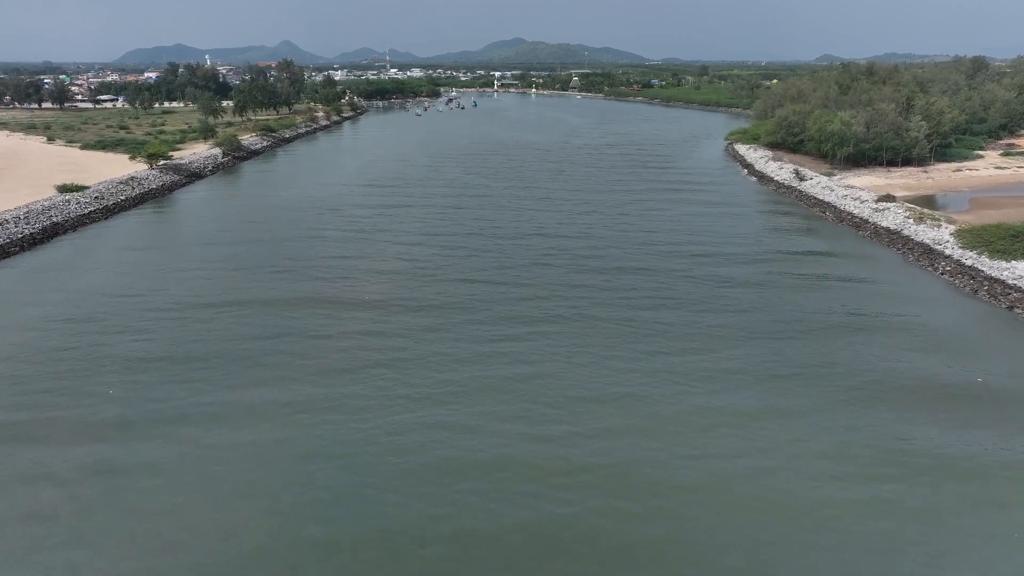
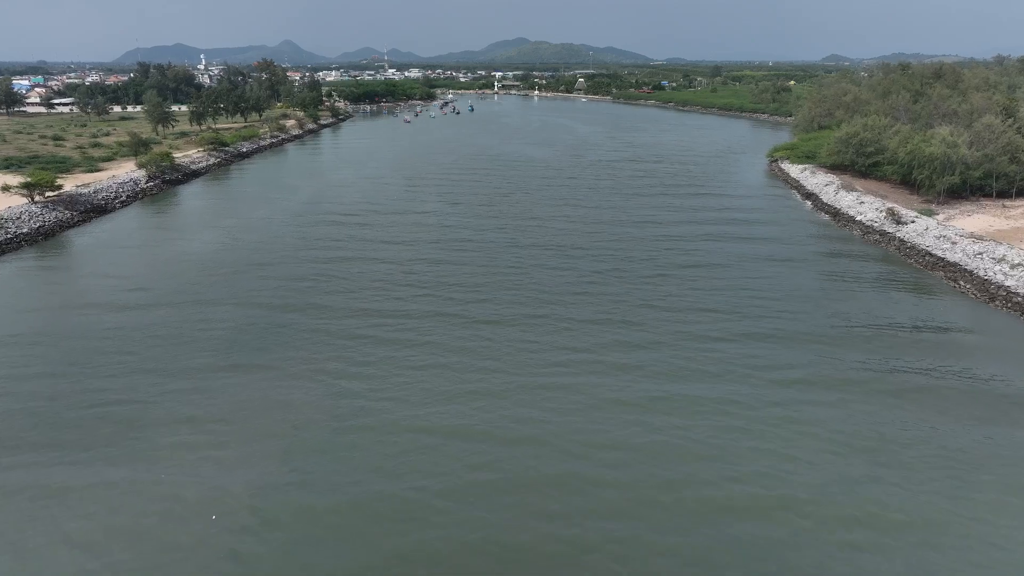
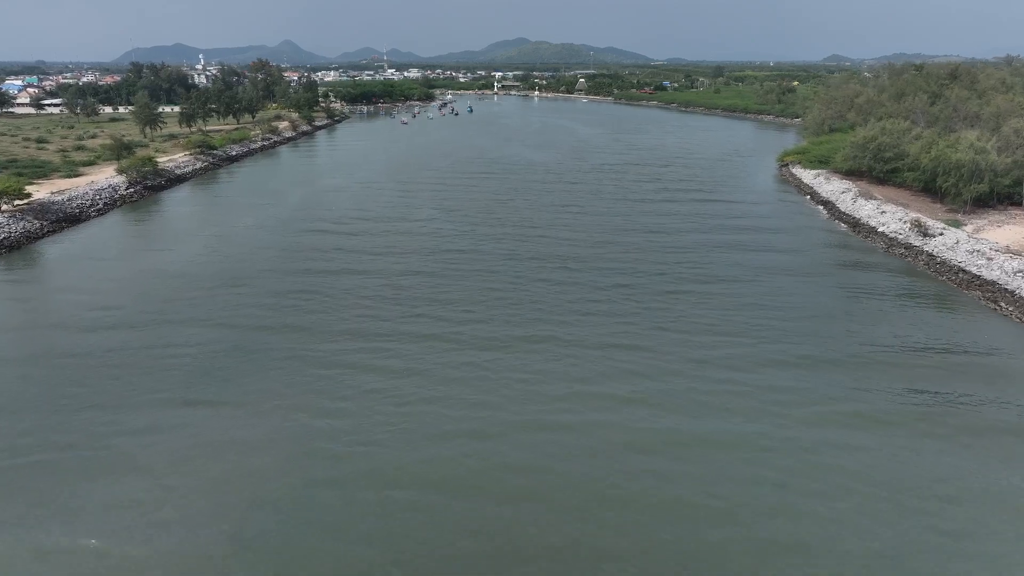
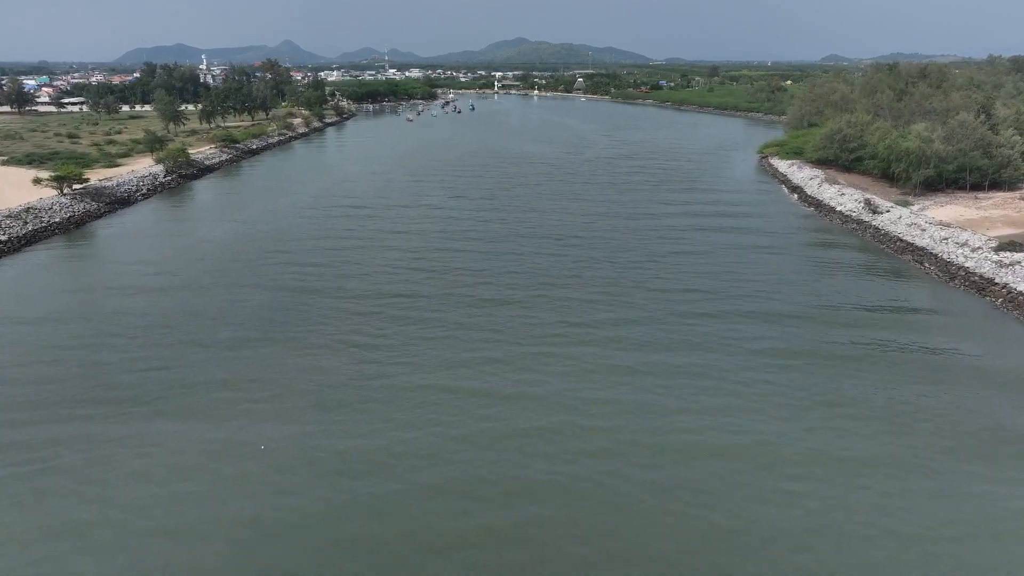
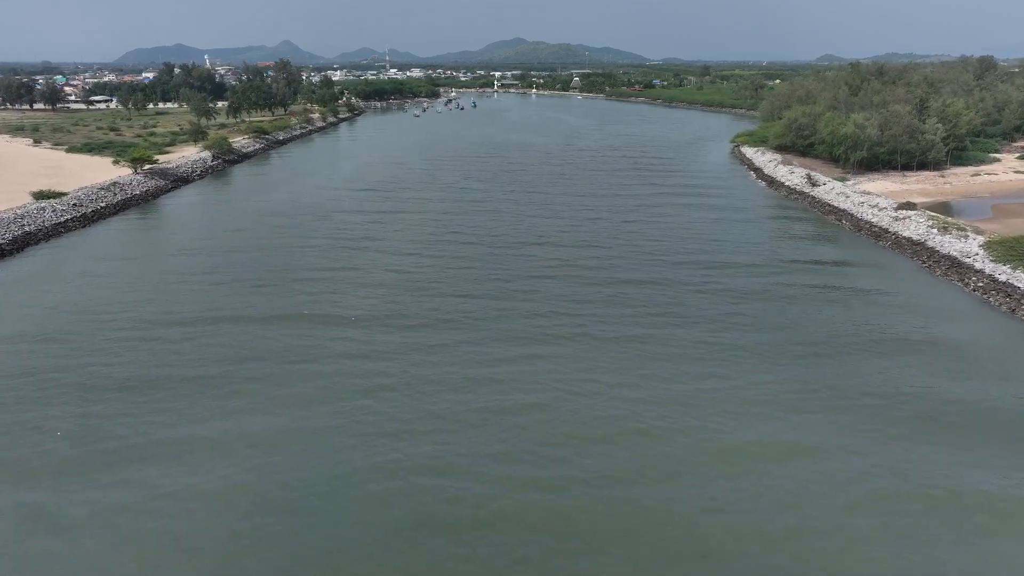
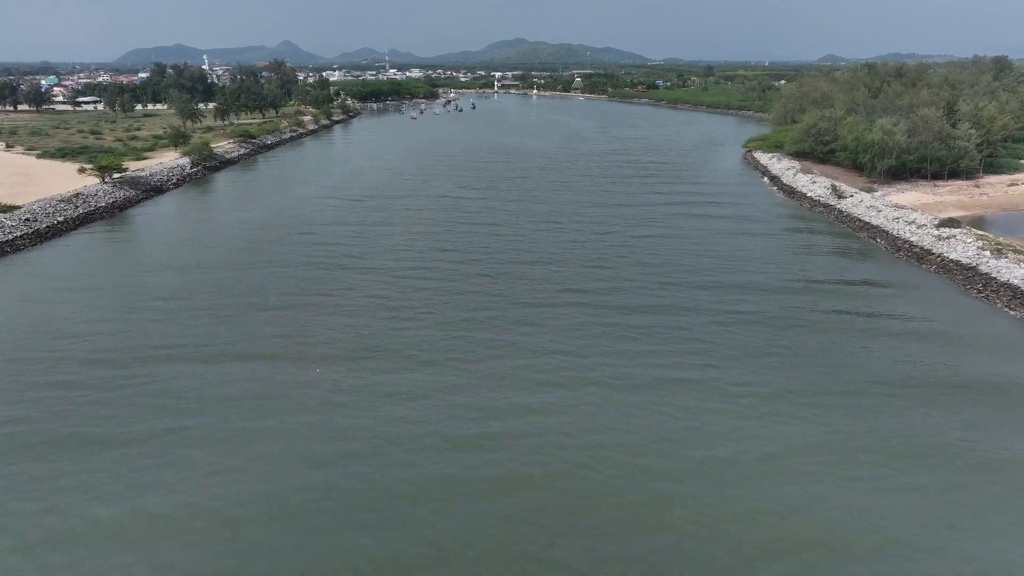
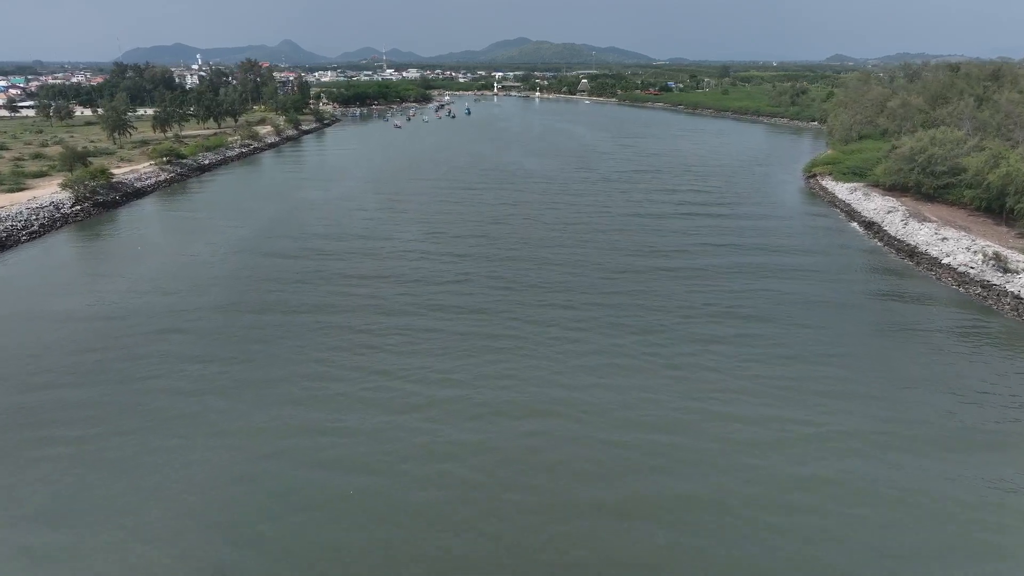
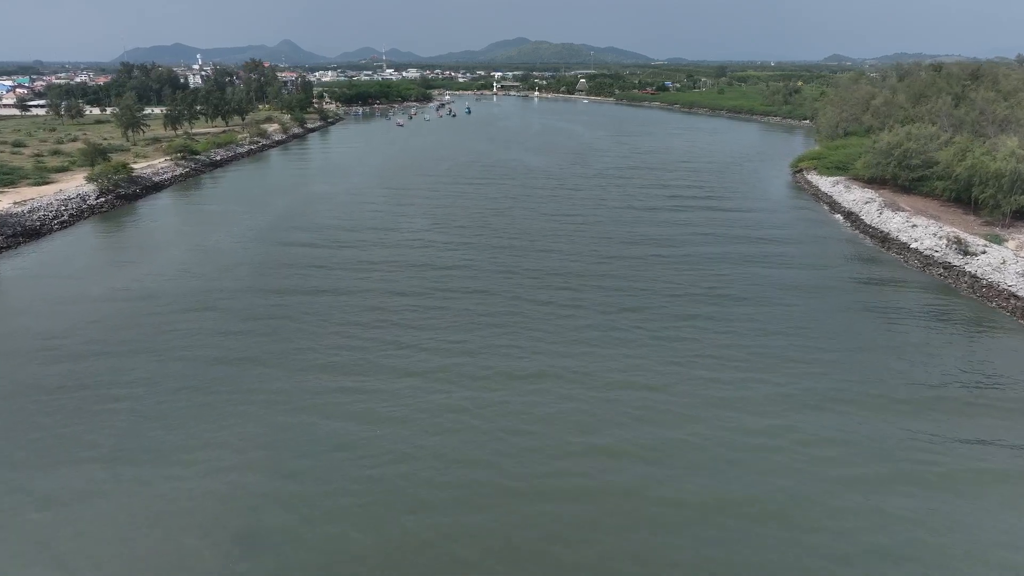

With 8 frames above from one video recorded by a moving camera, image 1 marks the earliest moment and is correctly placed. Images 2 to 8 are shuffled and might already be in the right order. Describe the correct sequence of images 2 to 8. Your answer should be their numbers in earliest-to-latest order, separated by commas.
5, 6, 4, 2, 3, 8, 7
